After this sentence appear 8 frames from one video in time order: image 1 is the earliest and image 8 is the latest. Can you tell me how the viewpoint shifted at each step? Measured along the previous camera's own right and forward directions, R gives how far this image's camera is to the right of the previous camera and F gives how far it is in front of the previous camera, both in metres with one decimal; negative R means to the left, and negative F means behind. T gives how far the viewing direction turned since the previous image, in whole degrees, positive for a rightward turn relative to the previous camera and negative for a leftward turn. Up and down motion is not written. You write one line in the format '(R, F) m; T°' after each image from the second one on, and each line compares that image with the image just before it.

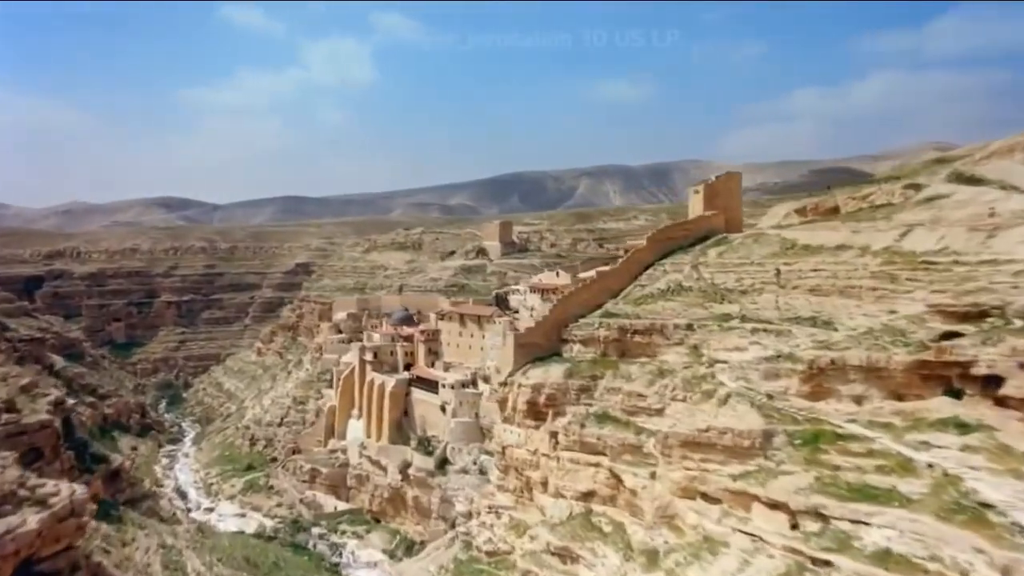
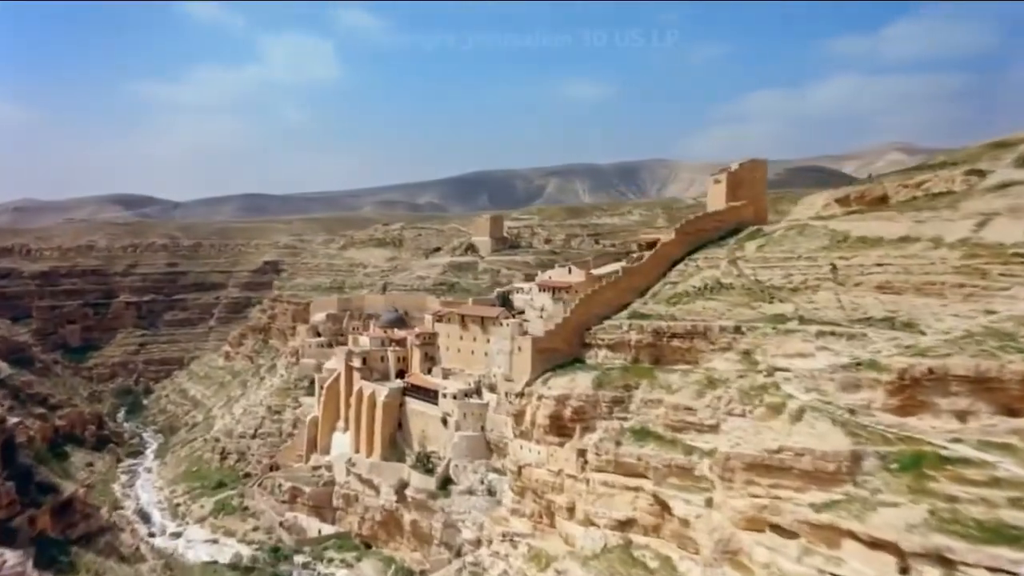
(-2.1, +4.2) m; +3°
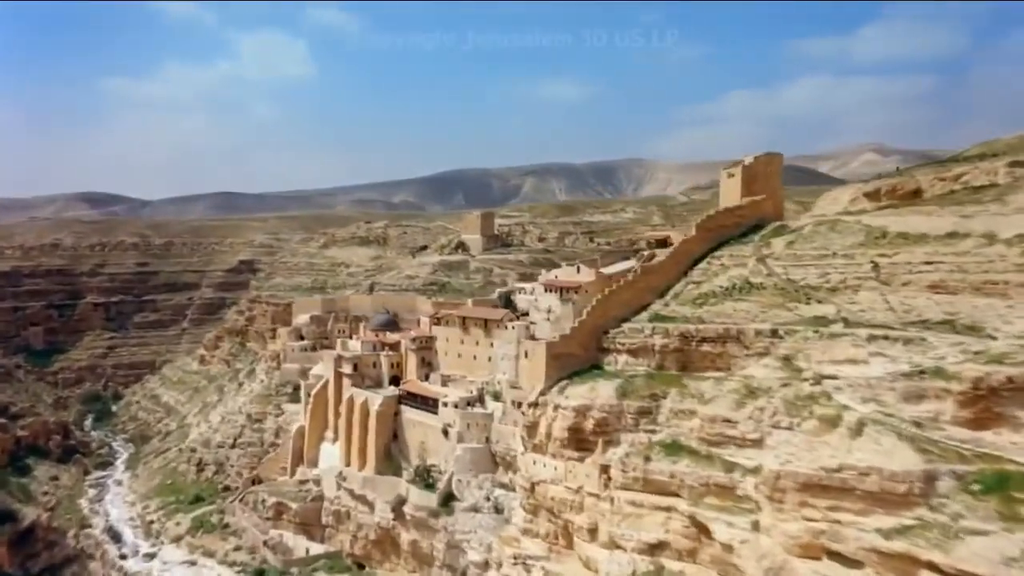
(-1.4, +2.6) m; +2°
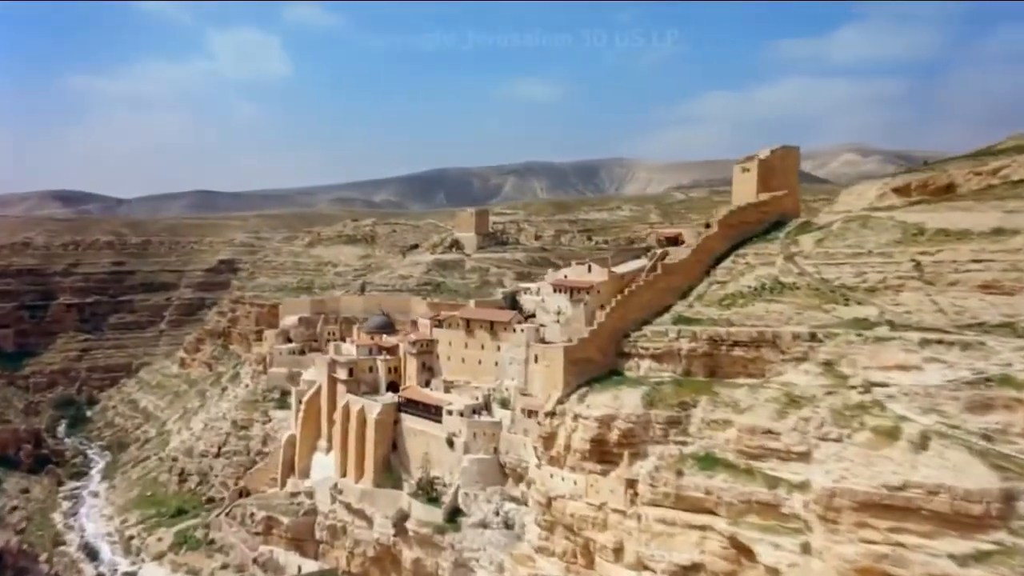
(-1.2, +2.0) m; +2°
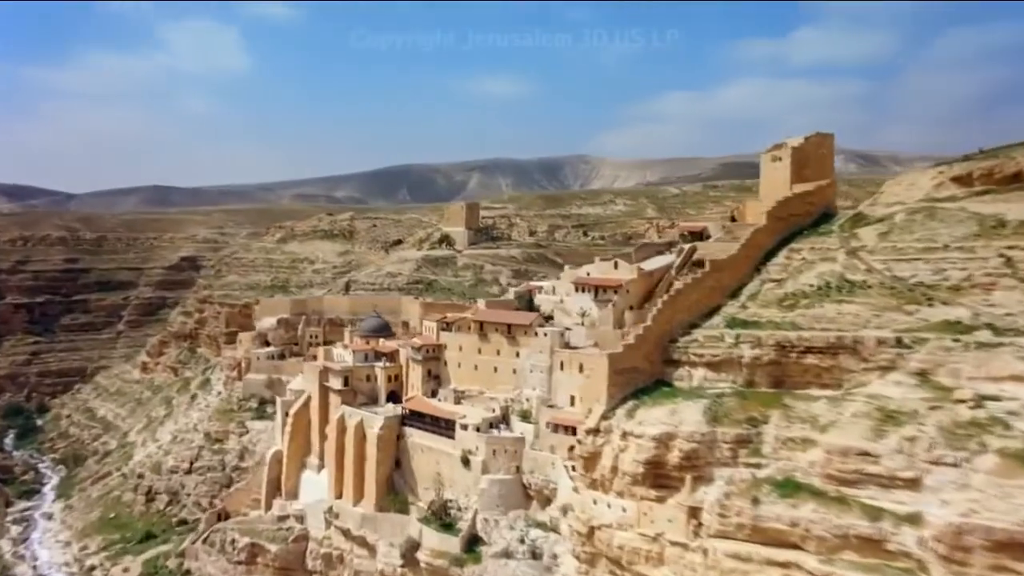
(-2.3, +3.4) m; +3°
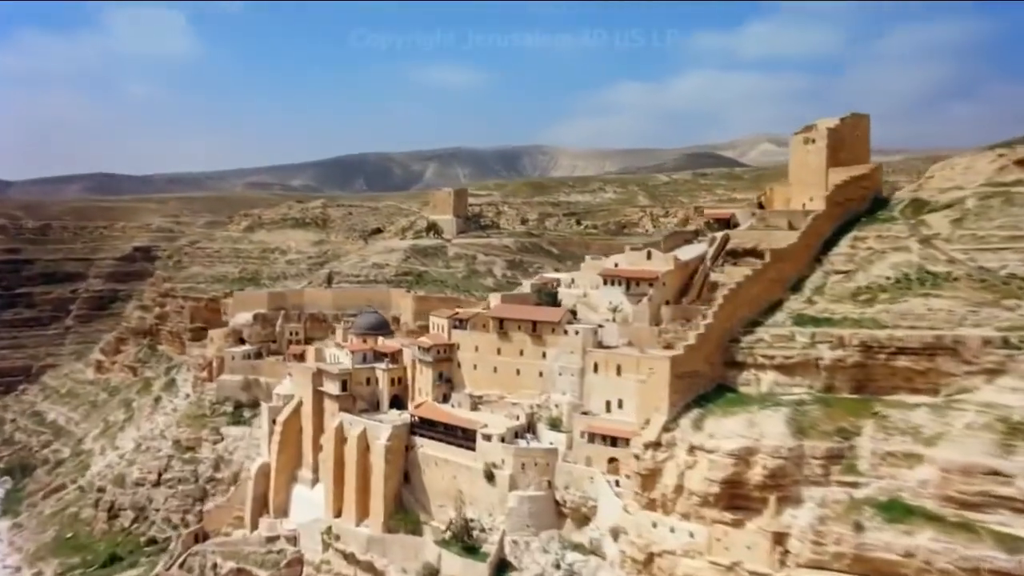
(-2.5, +3.2) m; +4°
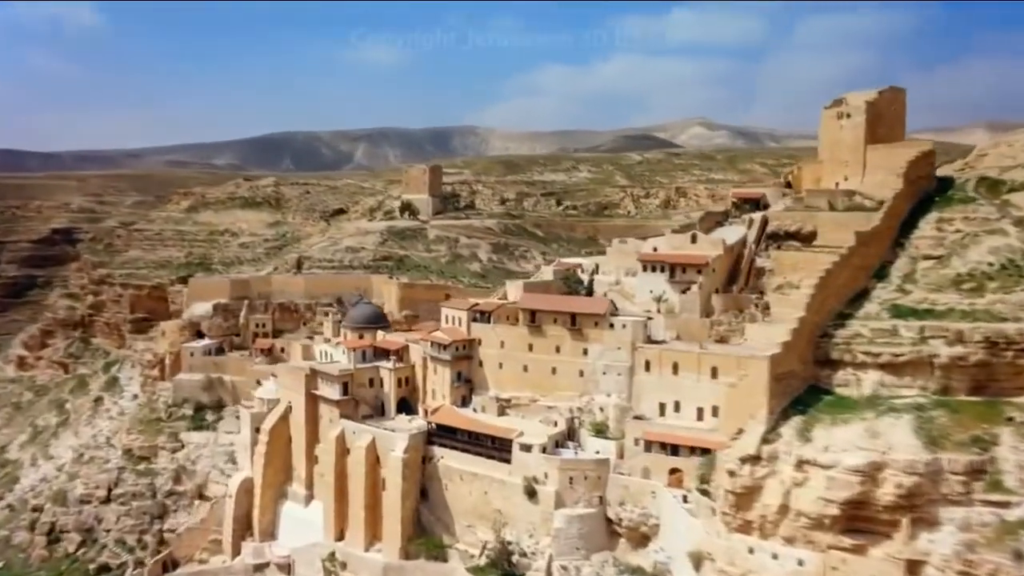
(-3.3, +3.5) m; +6°
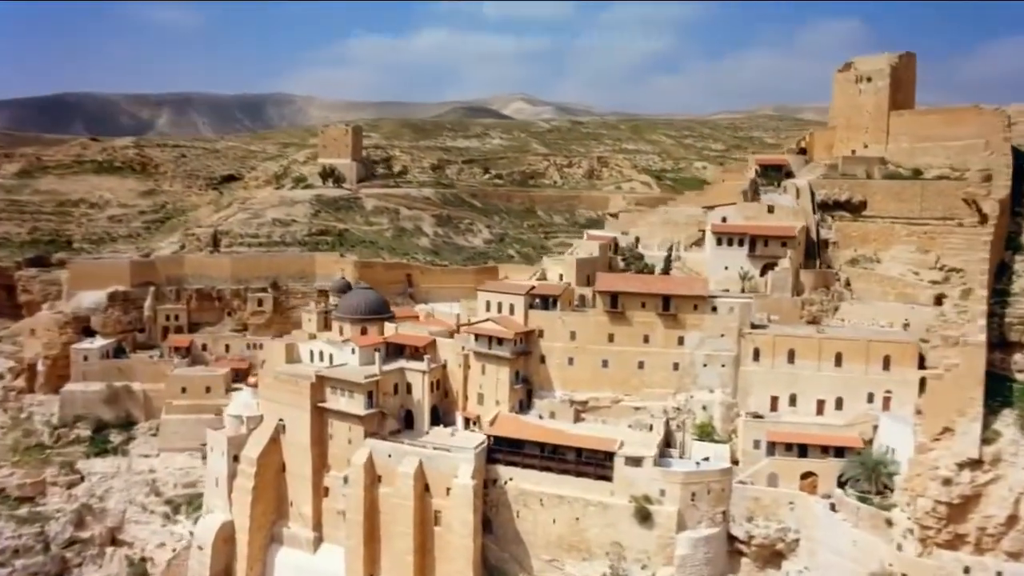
(-6.6, +5.2) m; +14°
